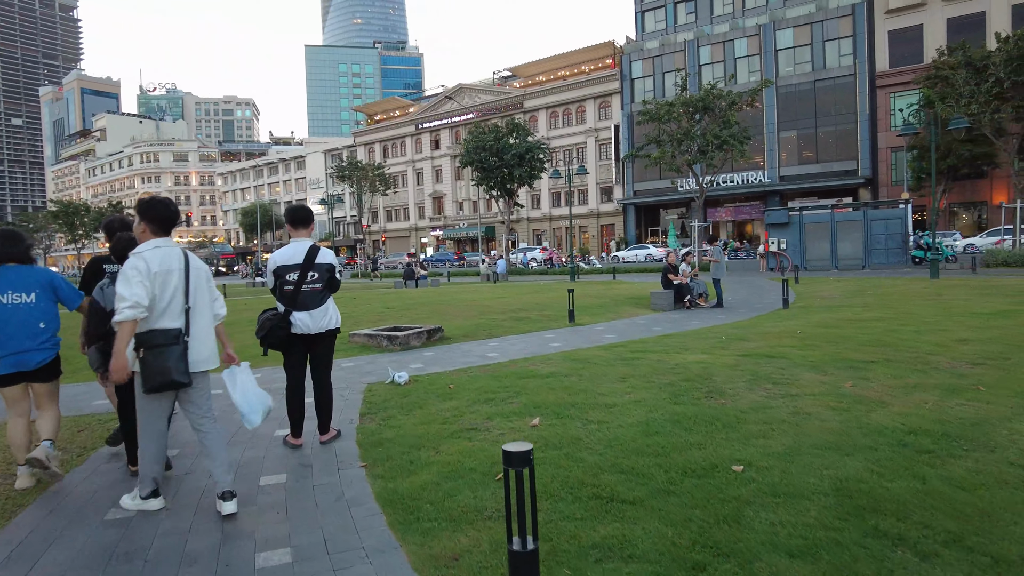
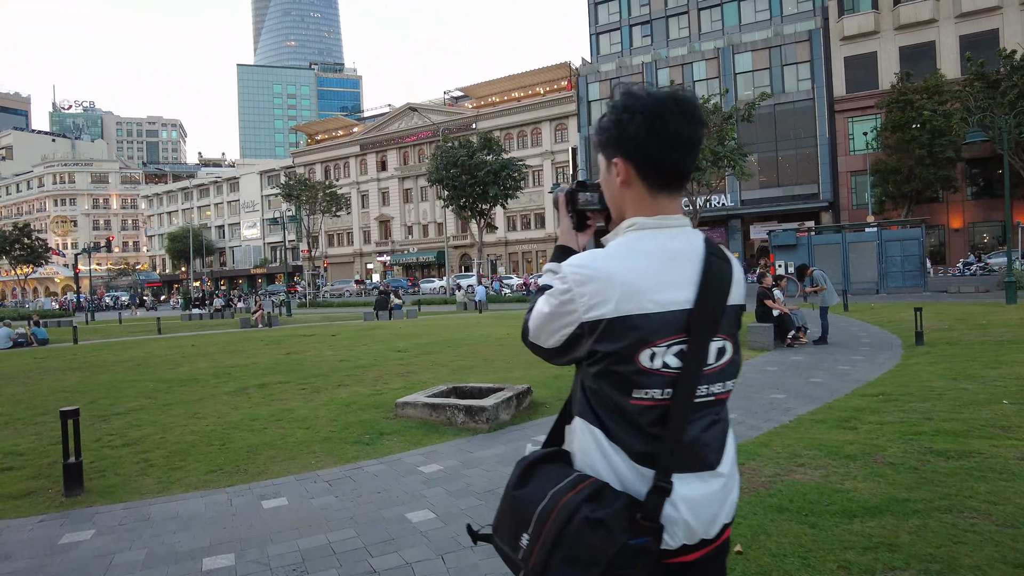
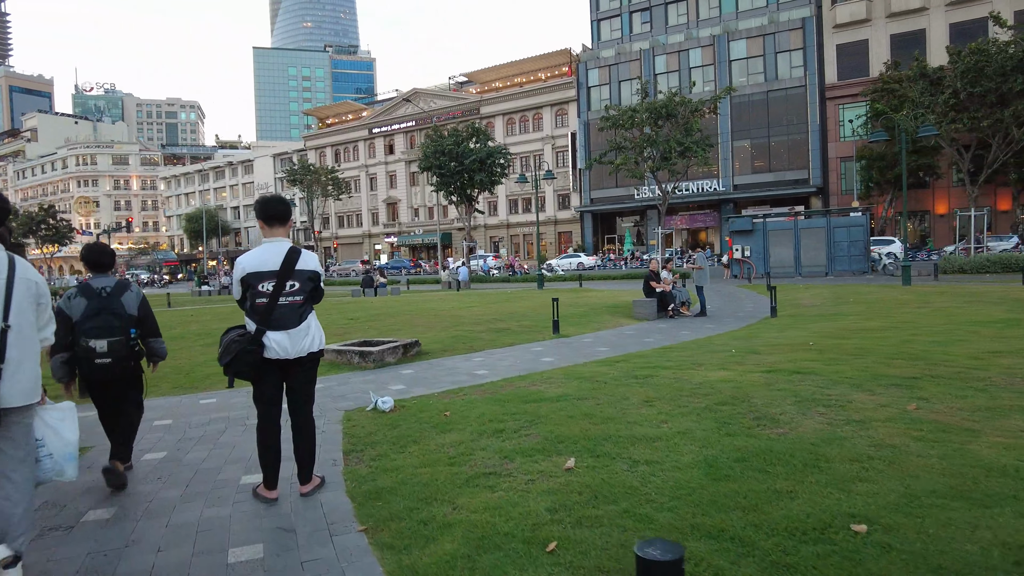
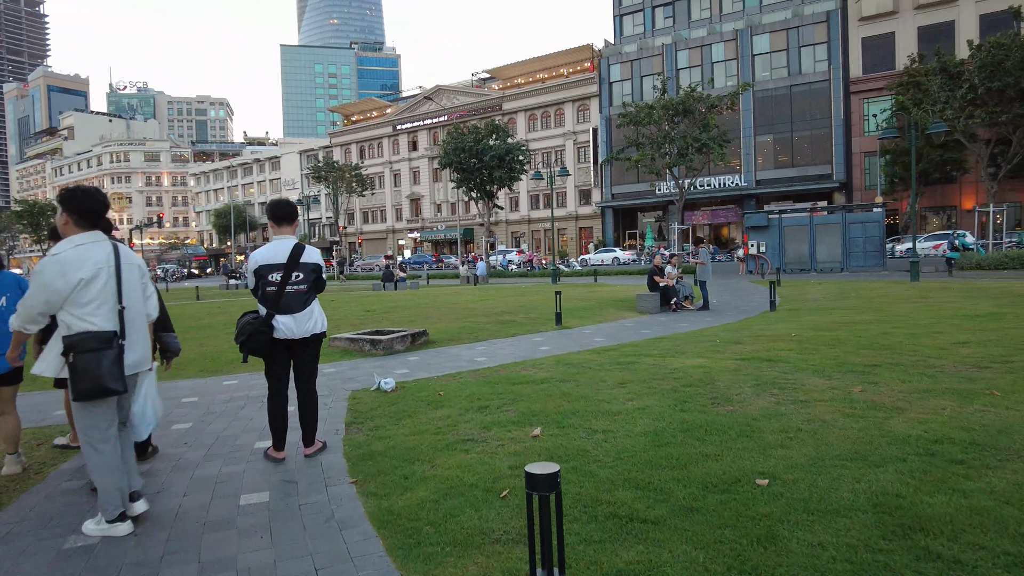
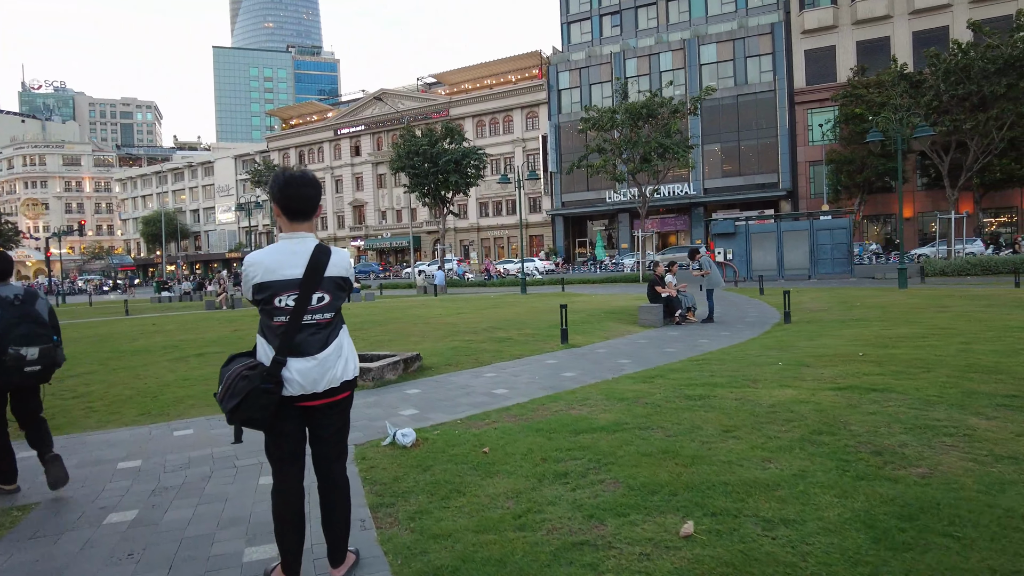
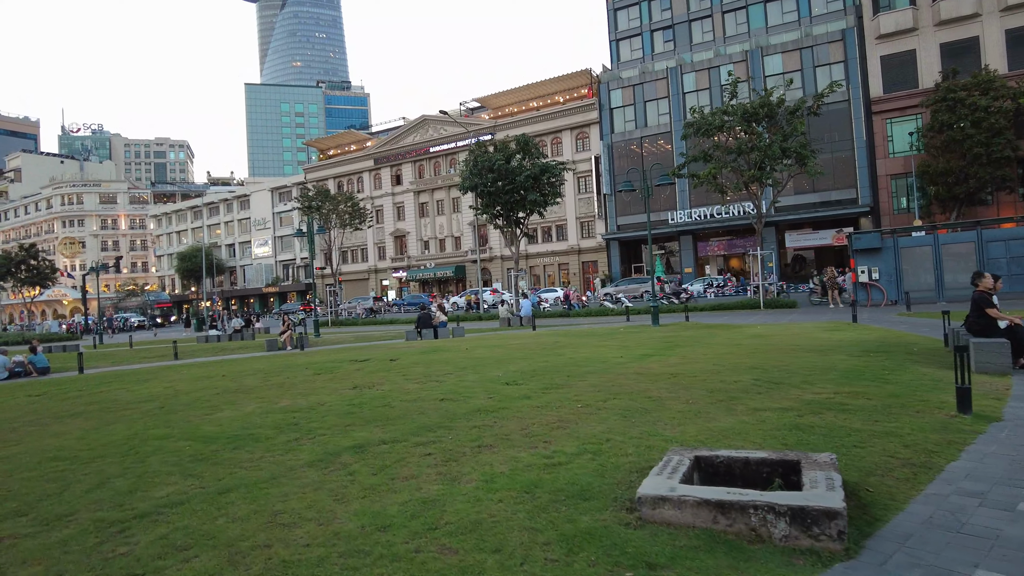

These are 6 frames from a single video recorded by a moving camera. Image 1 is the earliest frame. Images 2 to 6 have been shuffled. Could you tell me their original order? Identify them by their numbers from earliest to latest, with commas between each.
4, 3, 5, 2, 6
